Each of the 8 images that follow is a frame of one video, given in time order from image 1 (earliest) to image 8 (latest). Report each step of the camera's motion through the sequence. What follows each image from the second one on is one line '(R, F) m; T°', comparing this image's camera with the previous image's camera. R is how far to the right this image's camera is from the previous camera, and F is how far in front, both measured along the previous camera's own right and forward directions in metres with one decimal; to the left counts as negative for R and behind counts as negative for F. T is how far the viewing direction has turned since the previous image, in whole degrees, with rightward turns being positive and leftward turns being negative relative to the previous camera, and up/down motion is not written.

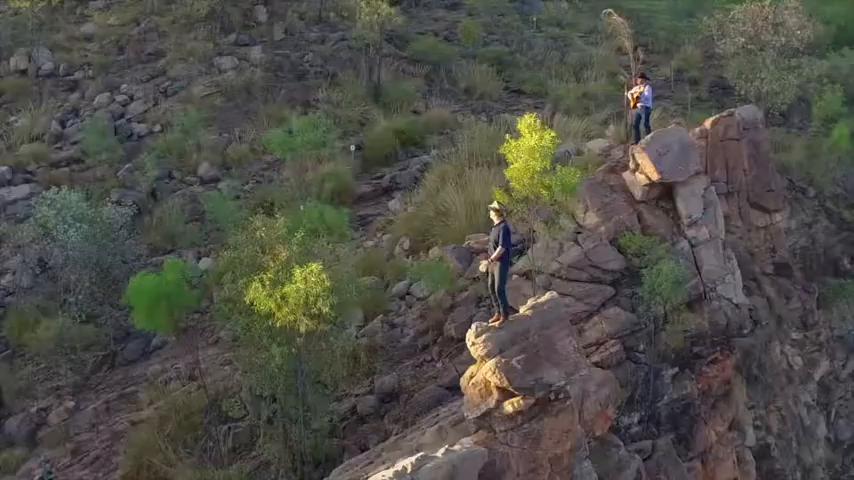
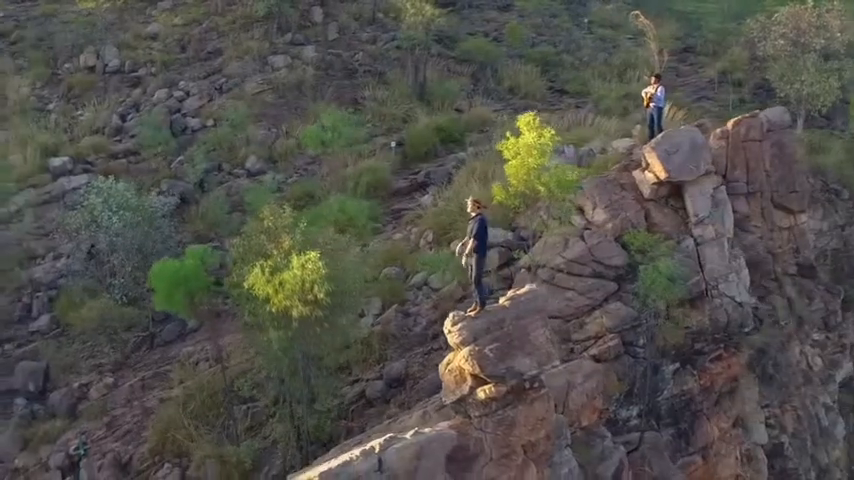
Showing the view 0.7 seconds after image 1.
(+0.9, -0.4) m; -6°
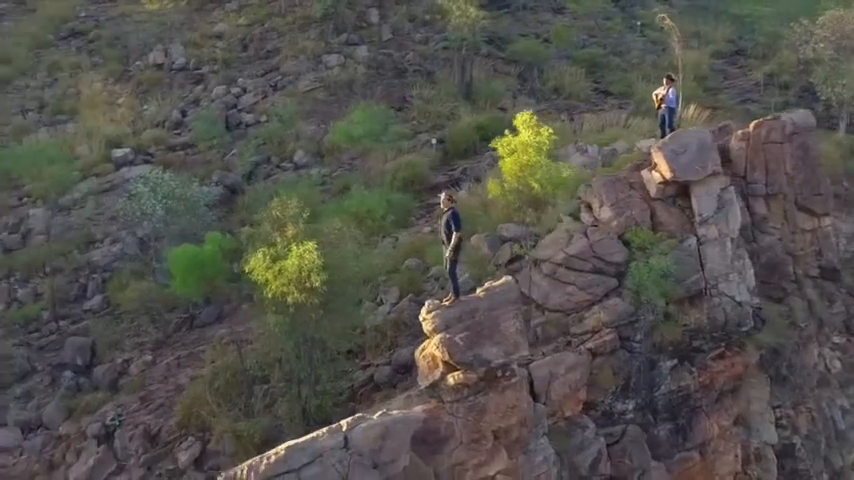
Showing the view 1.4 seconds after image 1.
(+1.1, -0.4) m; -6°
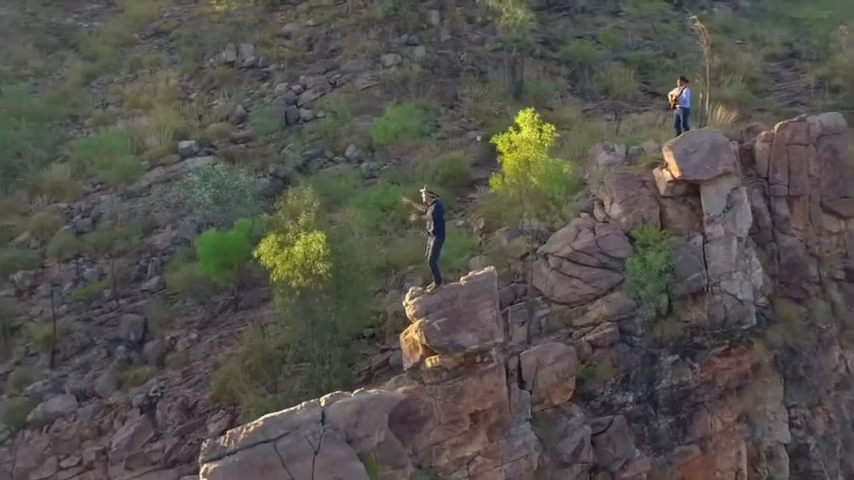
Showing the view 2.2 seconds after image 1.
(+1.2, -0.4) m; -7°
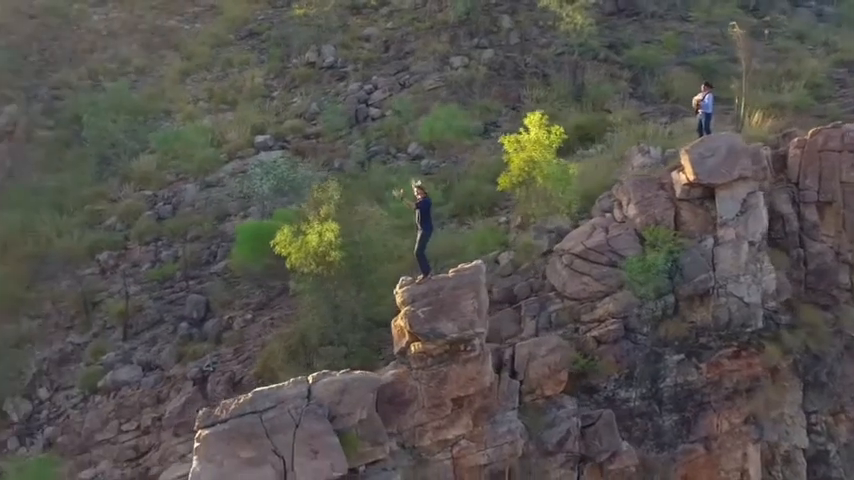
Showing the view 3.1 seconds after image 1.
(+1.4, -0.5) m; -8°
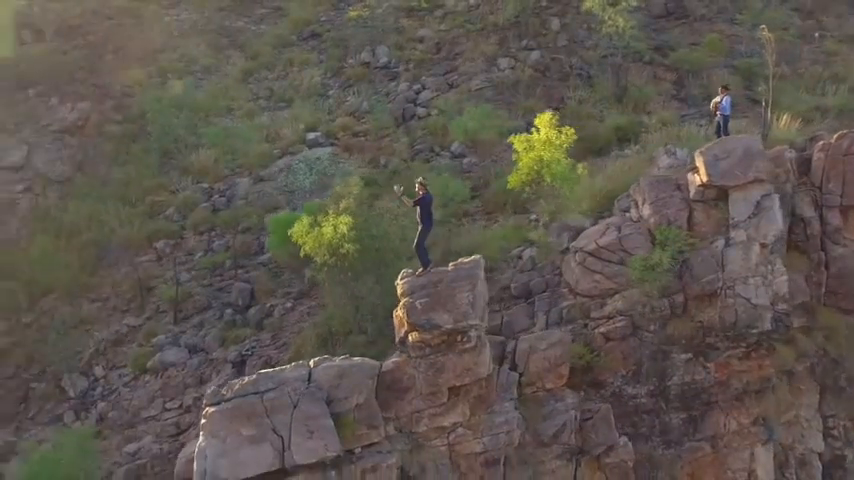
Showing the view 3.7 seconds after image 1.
(+1.0, -0.3) m; -6°
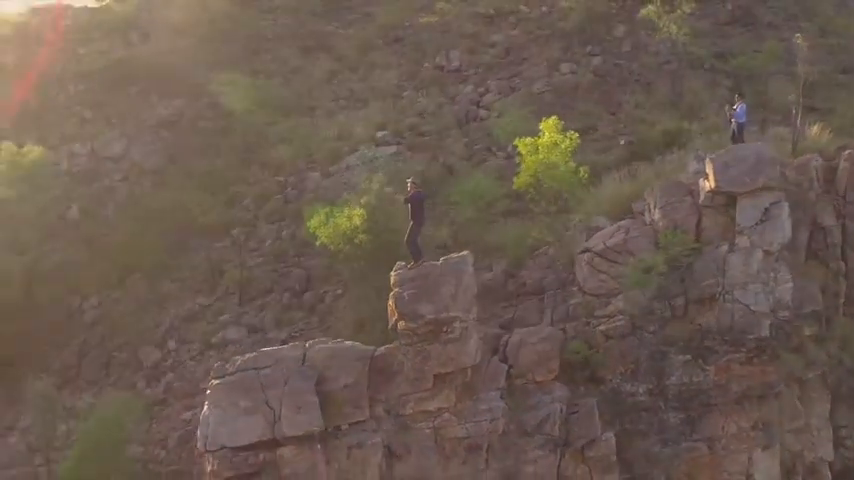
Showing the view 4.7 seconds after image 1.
(+1.7, -0.5) m; -9°
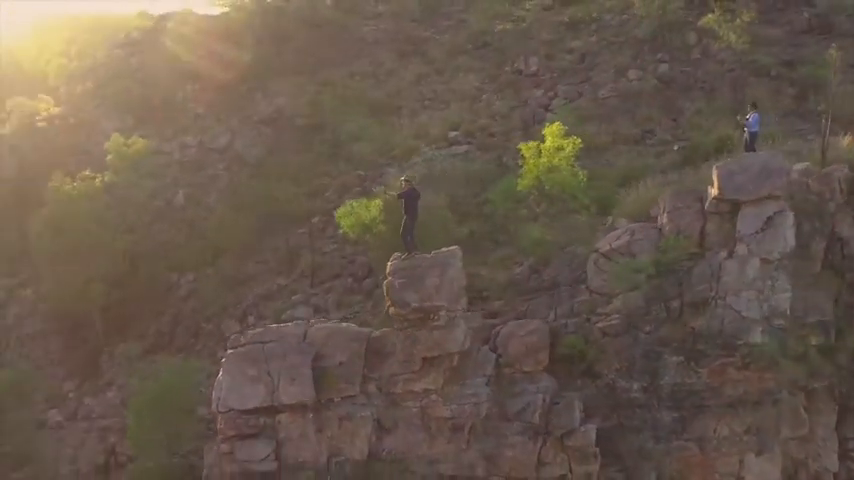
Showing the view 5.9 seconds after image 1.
(+2.2, -0.6) m; -11°
